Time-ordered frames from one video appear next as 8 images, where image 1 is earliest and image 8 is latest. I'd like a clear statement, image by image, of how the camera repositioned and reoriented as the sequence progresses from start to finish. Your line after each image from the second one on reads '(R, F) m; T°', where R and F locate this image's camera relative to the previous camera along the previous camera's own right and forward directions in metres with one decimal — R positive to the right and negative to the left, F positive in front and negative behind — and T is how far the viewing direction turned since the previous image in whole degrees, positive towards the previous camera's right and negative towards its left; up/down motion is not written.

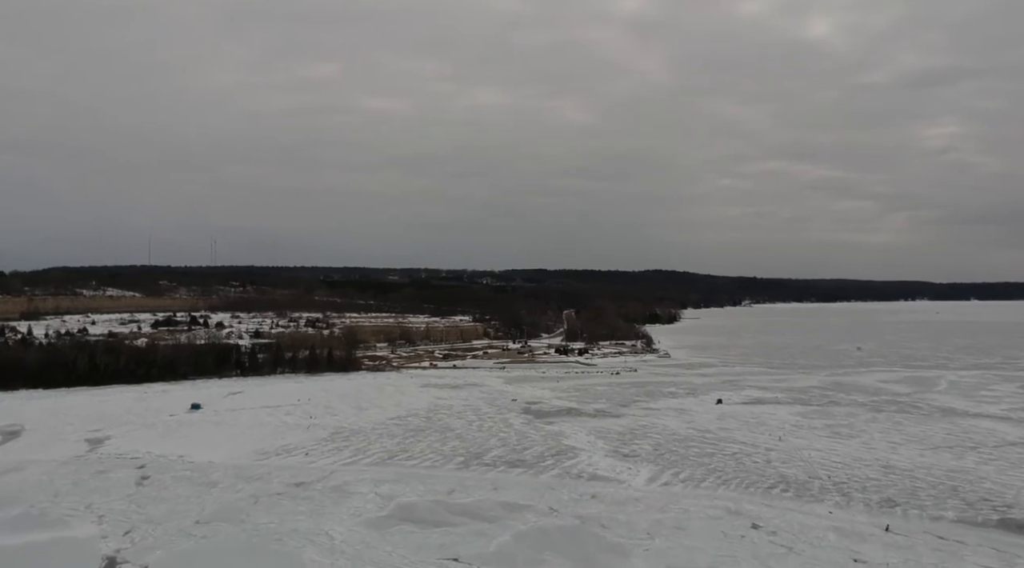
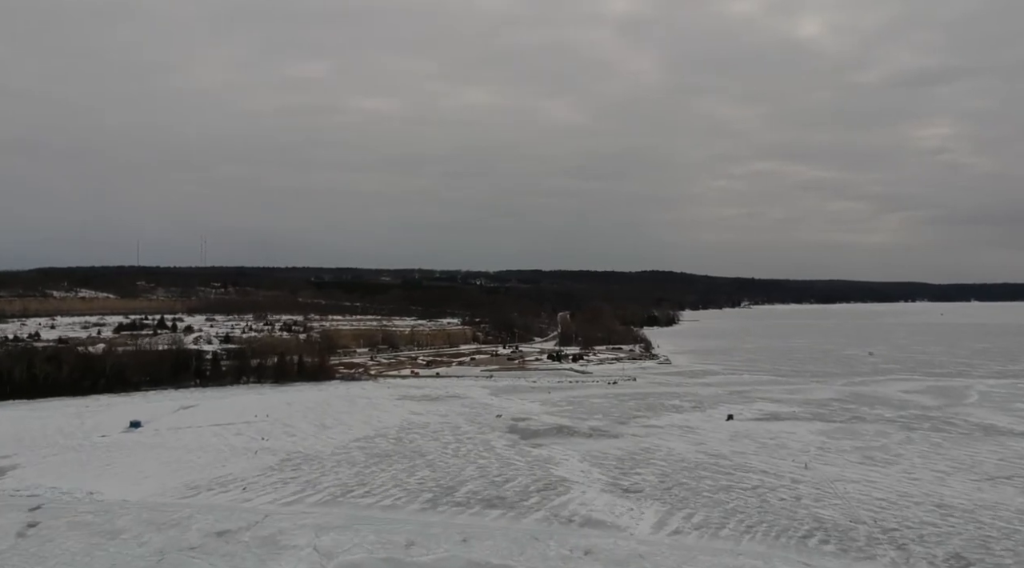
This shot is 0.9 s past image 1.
(+0.3, +2.6) m; 0°
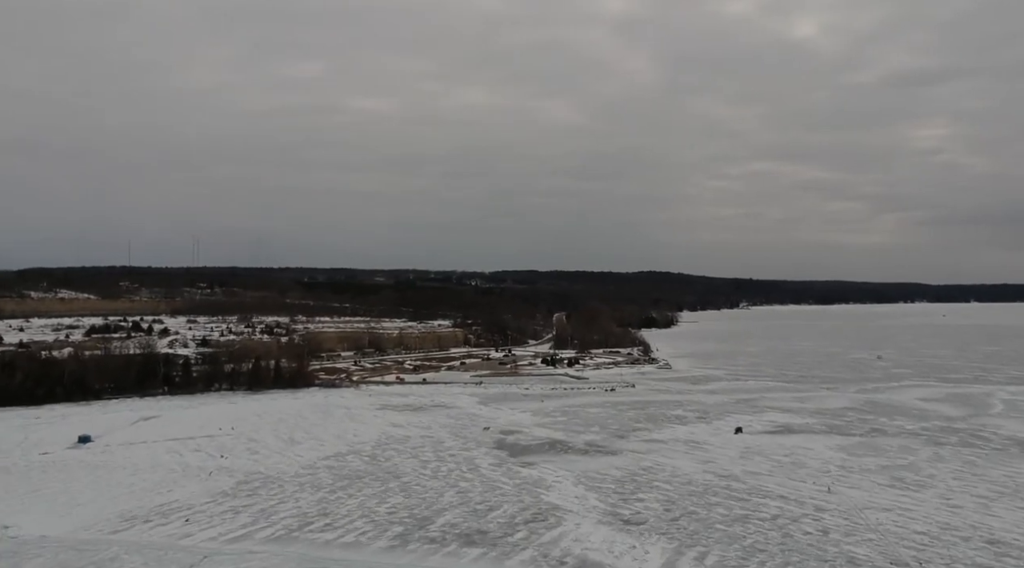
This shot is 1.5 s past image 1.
(+0.2, +1.7) m; 0°
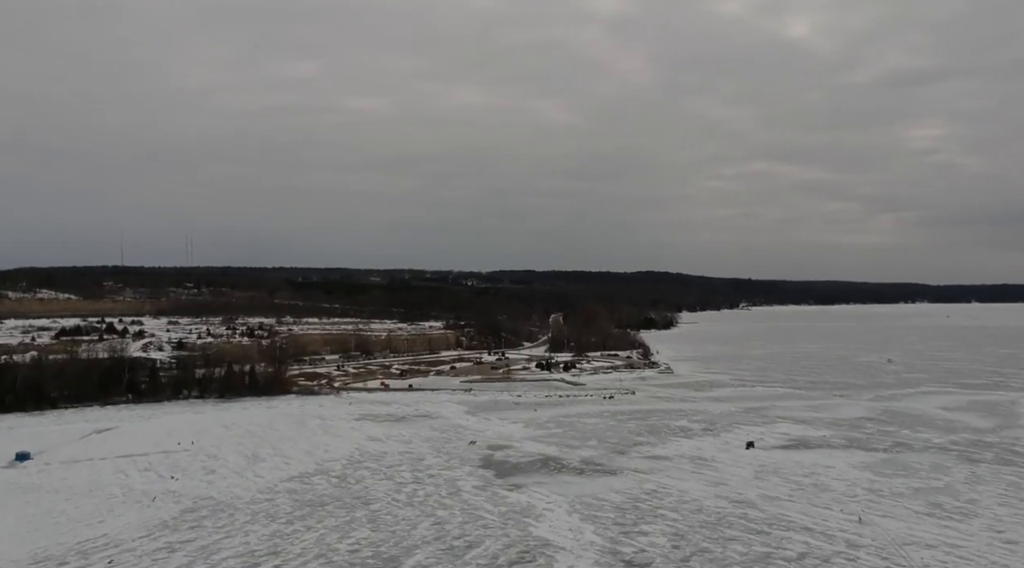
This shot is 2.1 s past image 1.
(+0.2, +1.7) m; 0°
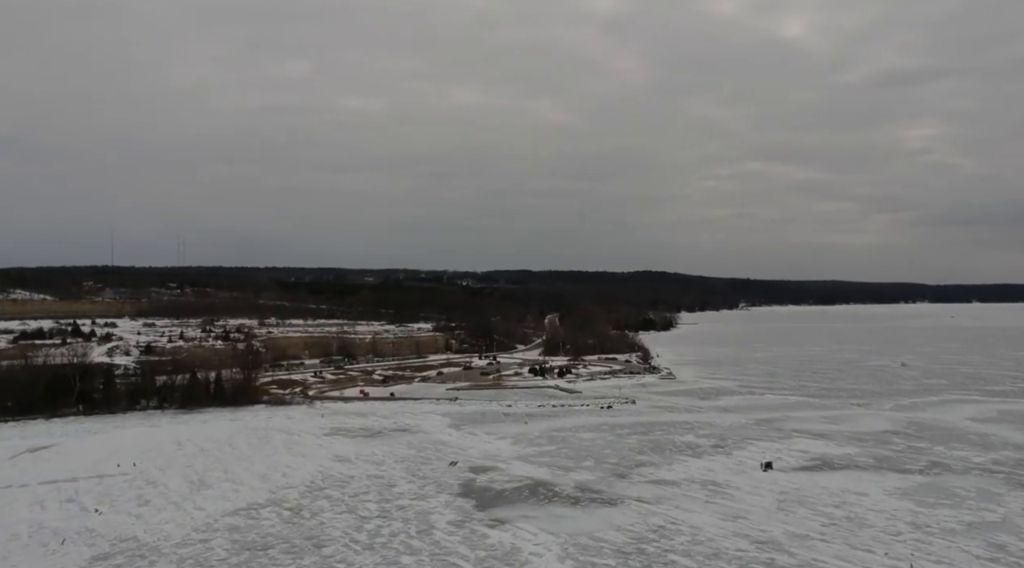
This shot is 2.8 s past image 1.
(+0.2, +2.0) m; 0°
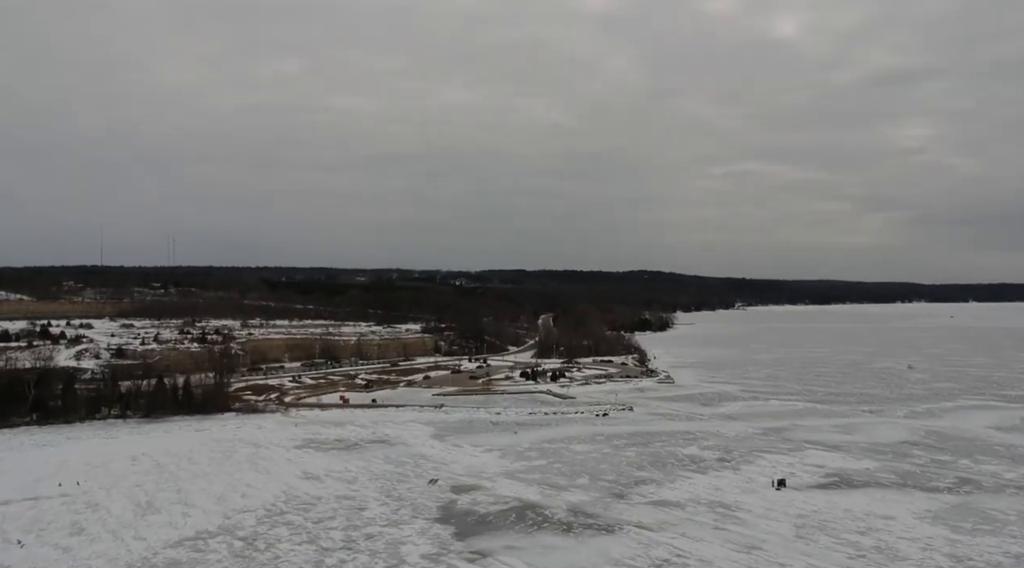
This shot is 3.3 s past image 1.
(+0.1, +1.5) m; 0°
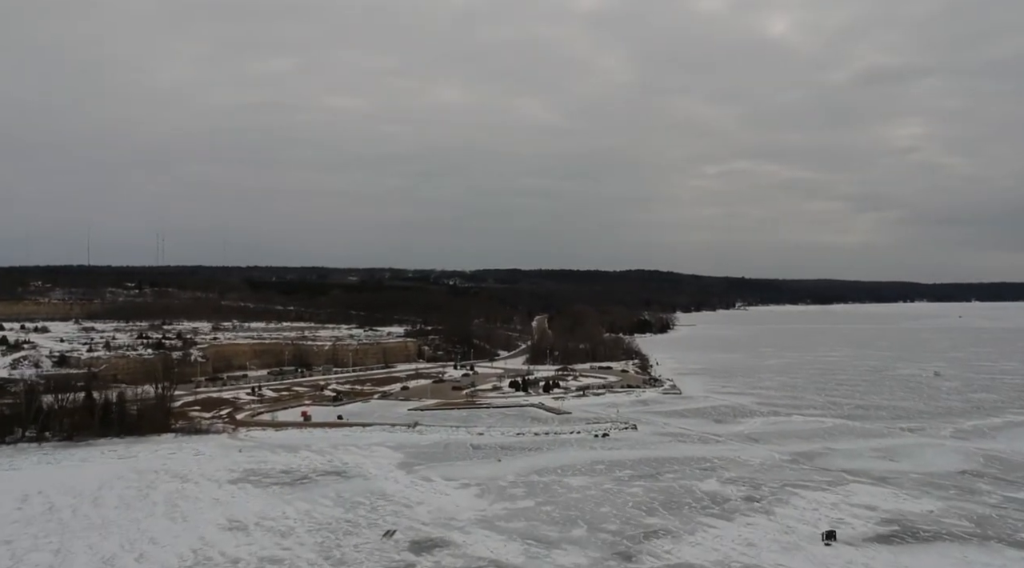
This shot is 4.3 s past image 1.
(+0.3, +2.9) m; 0°
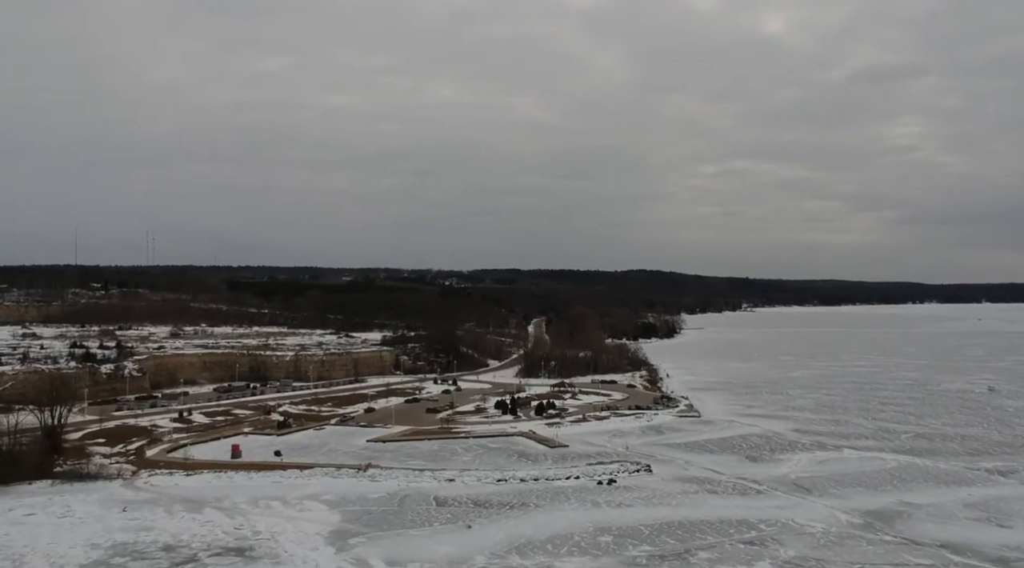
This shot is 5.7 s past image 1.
(+0.4, +4.1) m; 0°
